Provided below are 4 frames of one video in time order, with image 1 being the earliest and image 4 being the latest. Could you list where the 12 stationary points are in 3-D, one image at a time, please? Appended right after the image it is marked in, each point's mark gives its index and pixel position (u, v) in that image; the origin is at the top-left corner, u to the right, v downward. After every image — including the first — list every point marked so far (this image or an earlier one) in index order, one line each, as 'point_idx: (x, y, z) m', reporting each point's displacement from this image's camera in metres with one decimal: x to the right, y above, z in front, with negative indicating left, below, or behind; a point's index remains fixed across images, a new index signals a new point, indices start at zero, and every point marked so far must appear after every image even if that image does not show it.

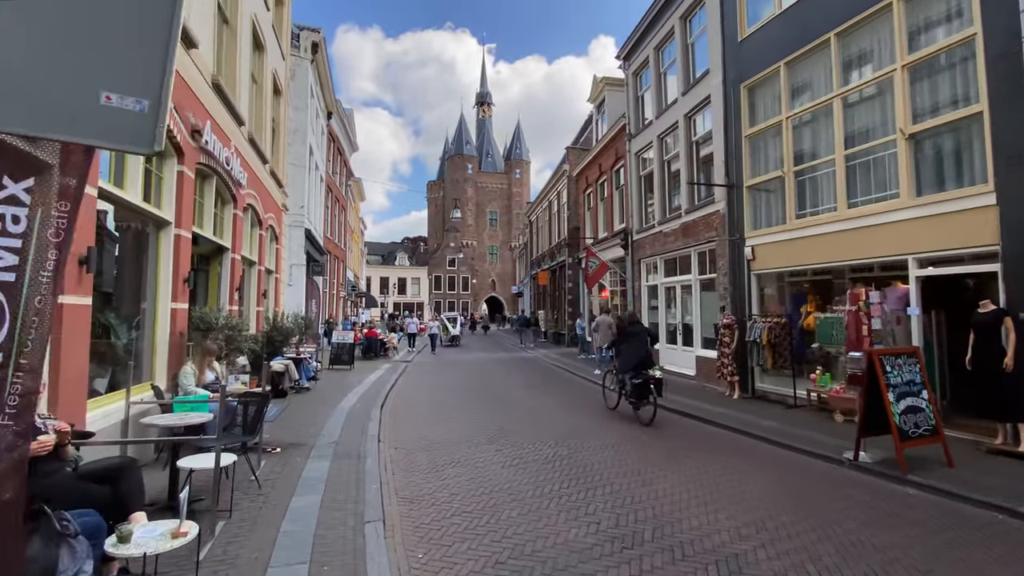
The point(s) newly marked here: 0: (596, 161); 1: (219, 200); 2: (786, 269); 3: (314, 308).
0: (+3.4, +5.3, +19.1) m
1: (-6.1, +1.8, +9.4) m
2: (+5.7, +0.4, +9.5) m
3: (-8.6, -0.9, +19.8) m
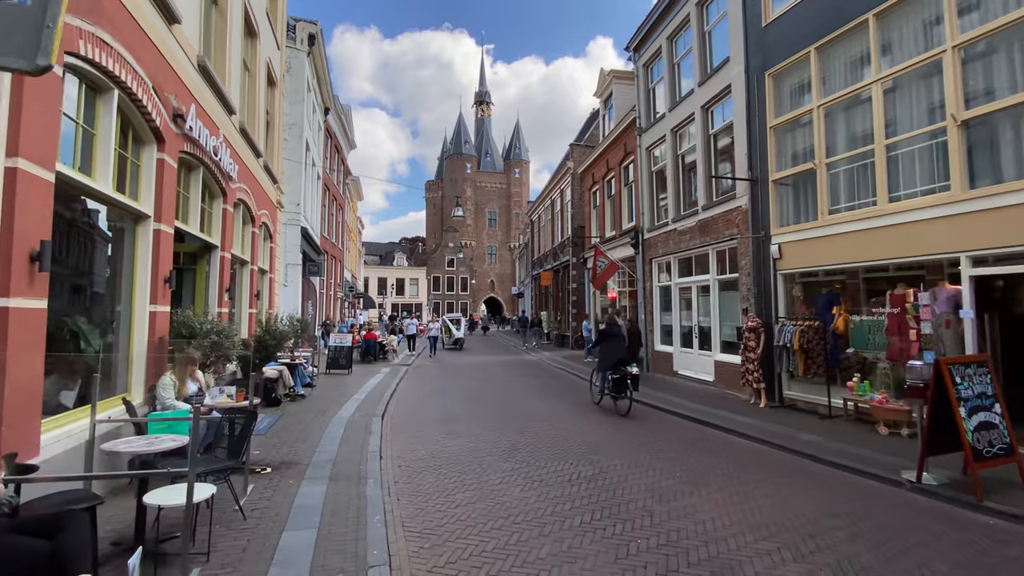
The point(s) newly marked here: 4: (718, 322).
0: (+3.6, +5.3, +18.5) m
1: (-5.8, +1.8, +8.7) m
2: (+5.9, +0.4, +8.9) m
3: (-8.4, -0.9, +19.0) m
4: (+5.1, -0.9, +11.4) m
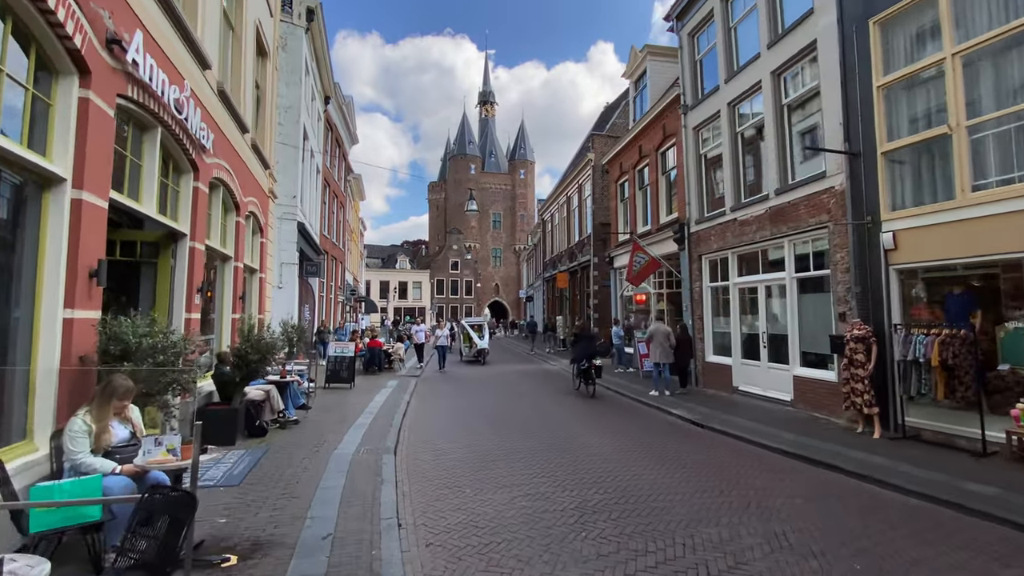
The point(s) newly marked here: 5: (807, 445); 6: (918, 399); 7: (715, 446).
0: (+4.4, +5.2, +16.6) m
1: (-5.1, +1.8, +6.8) m
2: (+6.7, +0.4, +6.9) m
3: (-7.7, -1.0, +17.1) m
4: (+5.9, -0.9, +9.4) m
5: (+4.7, -2.5, +7.3) m
6: (+6.4, -1.8, +7.3) m
7: (+3.4, -2.6, +7.7) m
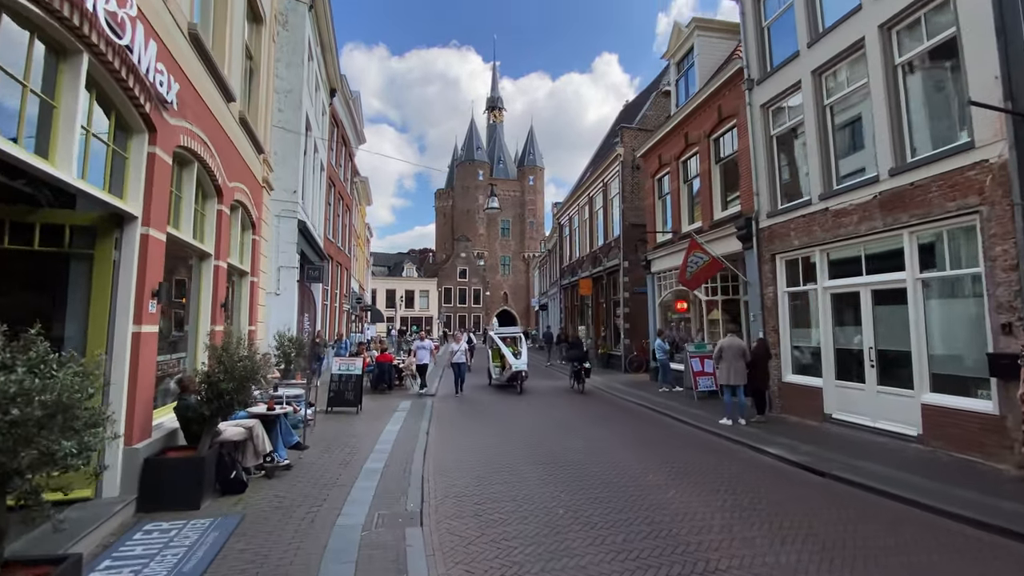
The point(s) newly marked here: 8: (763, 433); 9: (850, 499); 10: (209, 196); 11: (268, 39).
0: (+5.2, +5.0, +14.7) m
1: (-4.3, +1.8, +5.0) m
2: (+7.5, +0.4, +4.9) m
3: (-6.8, -1.2, +15.2) m
4: (+6.7, -0.9, +7.4) m
5: (+5.5, -2.5, +5.2) m
6: (+7.2, -1.8, +5.2) m
7: (+4.2, -2.7, +5.6) m
8: (+4.8, -2.8, +8.7) m
9: (+4.3, -2.7, +5.8) m
10: (-5.1, +1.5, +7.6) m
11: (-5.7, +5.8, +10.6) m
